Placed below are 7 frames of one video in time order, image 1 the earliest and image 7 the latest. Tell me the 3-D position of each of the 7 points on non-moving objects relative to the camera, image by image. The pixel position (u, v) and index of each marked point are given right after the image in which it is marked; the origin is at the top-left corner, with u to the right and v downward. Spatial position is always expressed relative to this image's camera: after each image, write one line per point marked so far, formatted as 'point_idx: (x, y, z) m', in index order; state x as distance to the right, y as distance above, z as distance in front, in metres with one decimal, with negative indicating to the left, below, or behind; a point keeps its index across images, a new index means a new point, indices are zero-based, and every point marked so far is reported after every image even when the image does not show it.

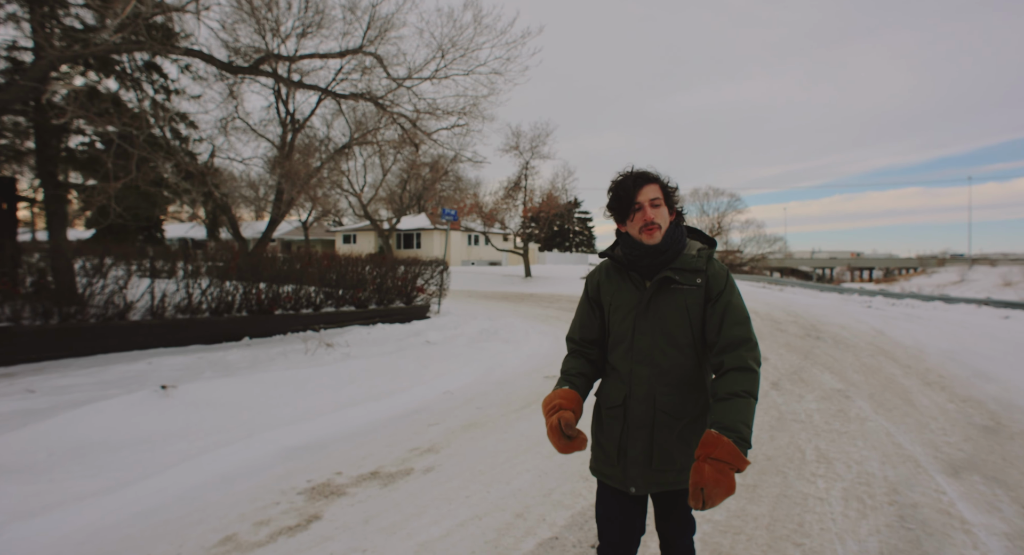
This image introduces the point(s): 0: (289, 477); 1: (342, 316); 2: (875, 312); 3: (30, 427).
0: (-1.5, -1.3, +3.2) m
1: (-3.4, -0.8, +9.2) m
2: (+10.0, -1.0, +13.3) m
3: (-3.3, -1.0, +3.3) m
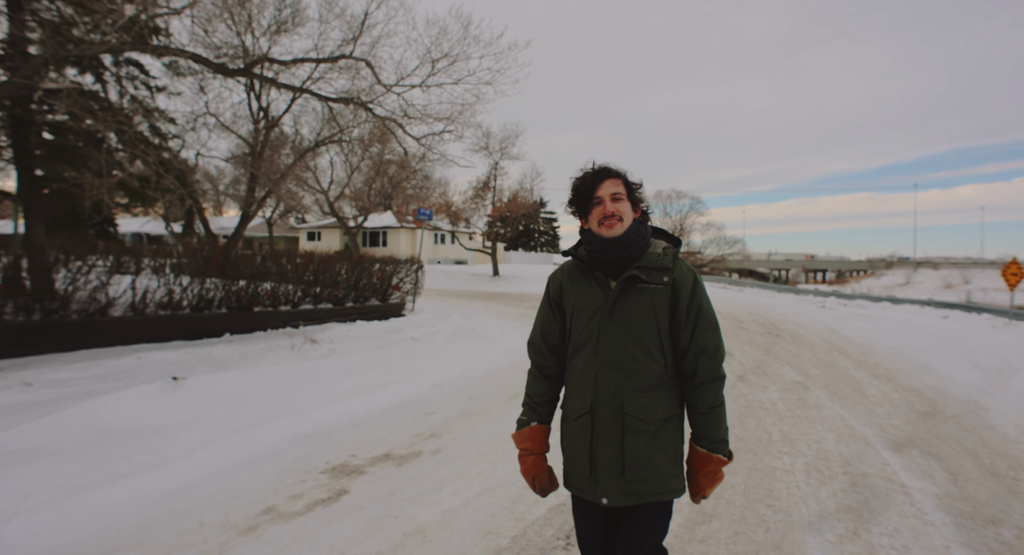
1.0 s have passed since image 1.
0: (-1.4, -1.3, +3.5) m
1: (-3.7, -0.7, +9.3) m
2: (+9.3, -1.0, +14.3) m
3: (-3.2, -1.0, +3.4) m
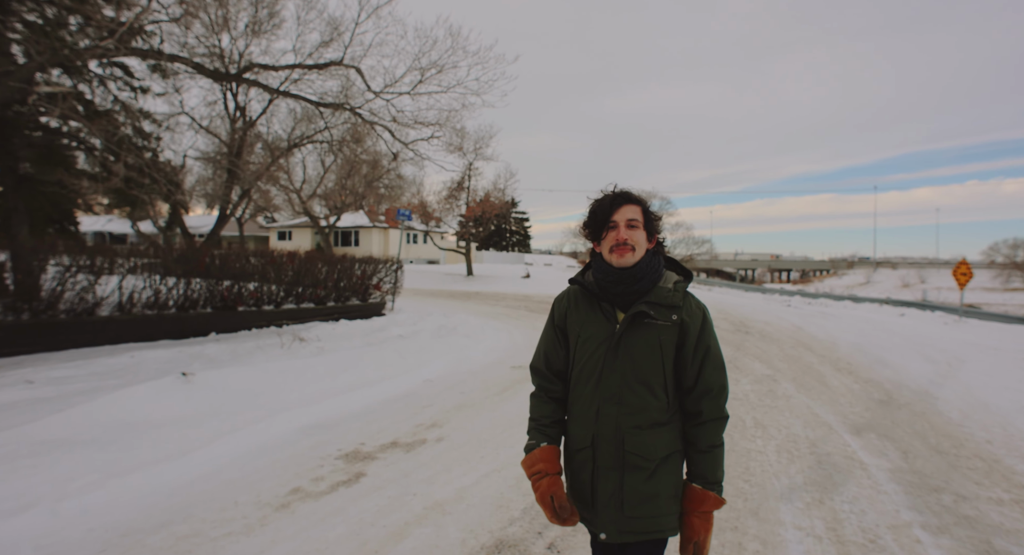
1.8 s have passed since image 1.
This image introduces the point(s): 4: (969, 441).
0: (-1.4, -1.3, +3.6) m
1: (-4.1, -0.7, +9.3) m
2: (+8.7, -1.0, +15.1) m
3: (-3.2, -1.0, +3.5) m
4: (+4.7, -1.7, +5.0) m
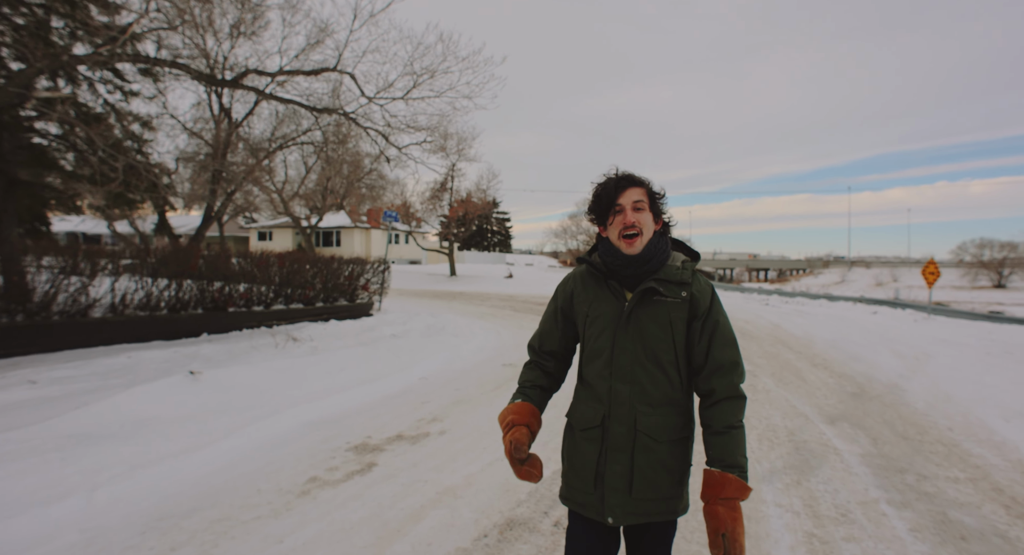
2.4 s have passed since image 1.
0: (-1.4, -1.3, +3.8) m
1: (-4.3, -0.7, +9.4) m
2: (+8.3, -1.0, +15.6) m
3: (-3.2, -1.0, +3.6) m
4: (+4.6, -1.7, +5.4) m
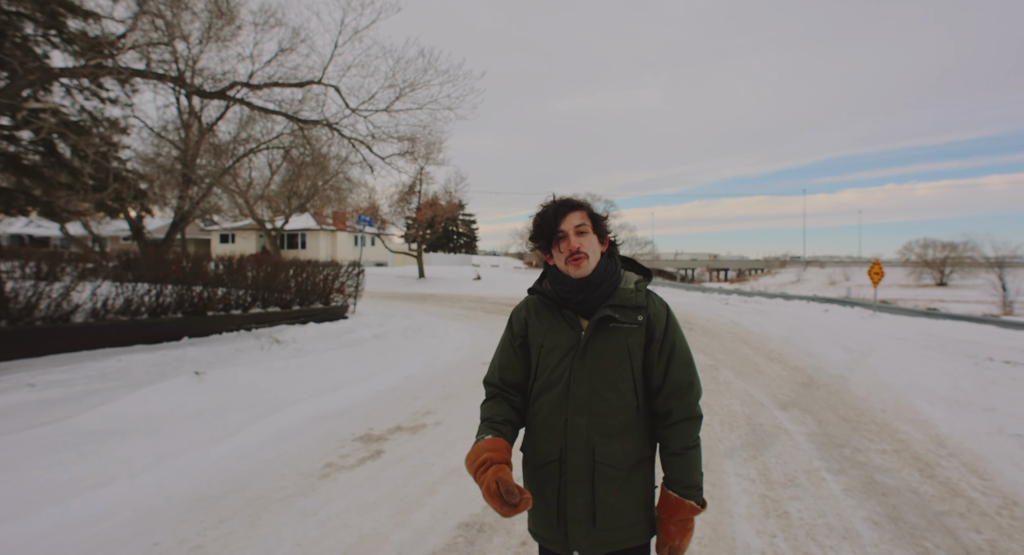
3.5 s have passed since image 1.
0: (-1.5, -1.3, +4.1) m
1: (-4.7, -0.8, +9.5) m
2: (+7.4, -1.0, +16.5) m
3: (-3.2, -1.0, +3.8) m
4: (+4.5, -1.7, +6.1) m
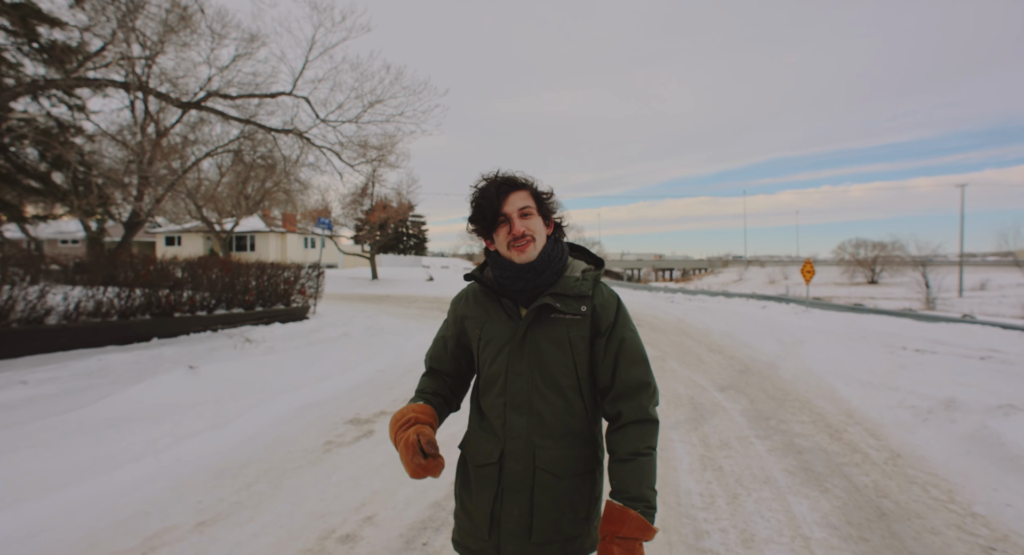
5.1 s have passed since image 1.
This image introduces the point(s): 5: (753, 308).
0: (-1.7, -1.3, +4.5) m
1: (-5.4, -0.8, +9.6) m
2: (+6.0, -0.9, +17.7) m
3: (-3.4, -1.0, +4.0) m
4: (+4.1, -1.6, +7.0) m
5: (+8.0, -1.0, +16.2) m
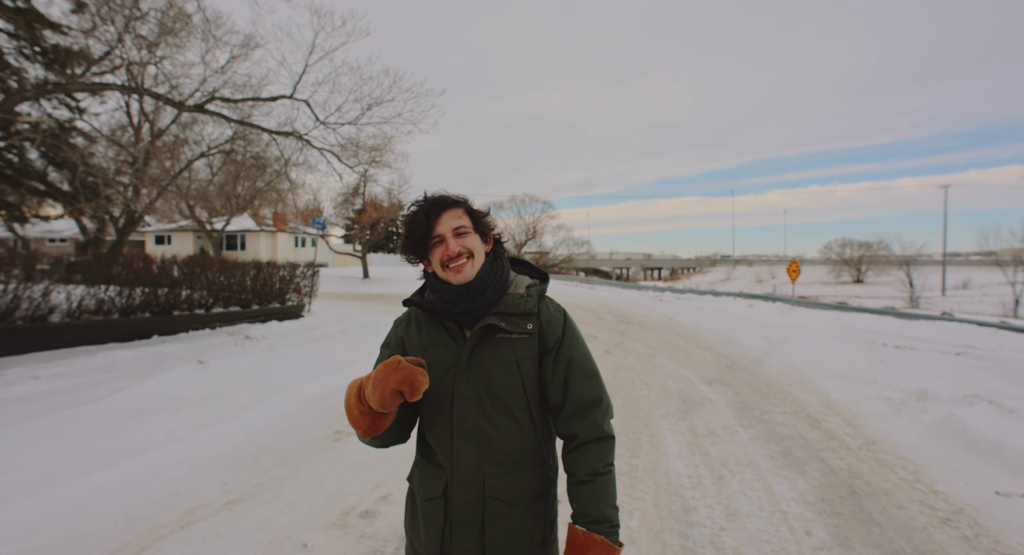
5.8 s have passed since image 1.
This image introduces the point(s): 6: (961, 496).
0: (-1.7, -1.3, +4.7) m
1: (-5.5, -0.8, +9.7) m
2: (+5.8, -0.9, +18.0) m
3: (-3.4, -1.0, +4.2) m
4: (+4.0, -1.6, +7.3) m
5: (+7.8, -0.9, +16.6) m
6: (+3.3, -1.6, +3.5) m
